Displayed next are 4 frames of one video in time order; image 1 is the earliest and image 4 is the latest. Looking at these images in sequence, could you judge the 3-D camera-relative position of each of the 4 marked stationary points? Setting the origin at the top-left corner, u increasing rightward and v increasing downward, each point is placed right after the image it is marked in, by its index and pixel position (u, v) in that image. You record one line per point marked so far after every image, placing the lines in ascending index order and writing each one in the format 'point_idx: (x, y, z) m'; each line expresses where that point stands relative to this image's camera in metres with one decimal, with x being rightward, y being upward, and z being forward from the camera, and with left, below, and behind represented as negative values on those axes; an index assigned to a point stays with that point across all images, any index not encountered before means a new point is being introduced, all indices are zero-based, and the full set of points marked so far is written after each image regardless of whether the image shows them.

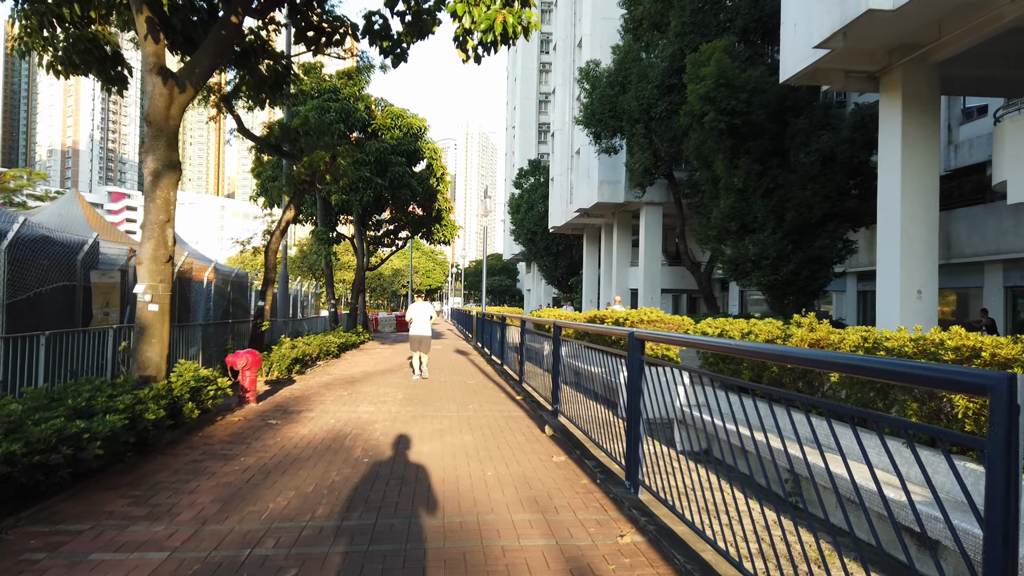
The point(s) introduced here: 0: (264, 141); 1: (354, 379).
0: (-3.7, +2.2, +11.2) m
1: (-2.4, -1.4, +11.2) m
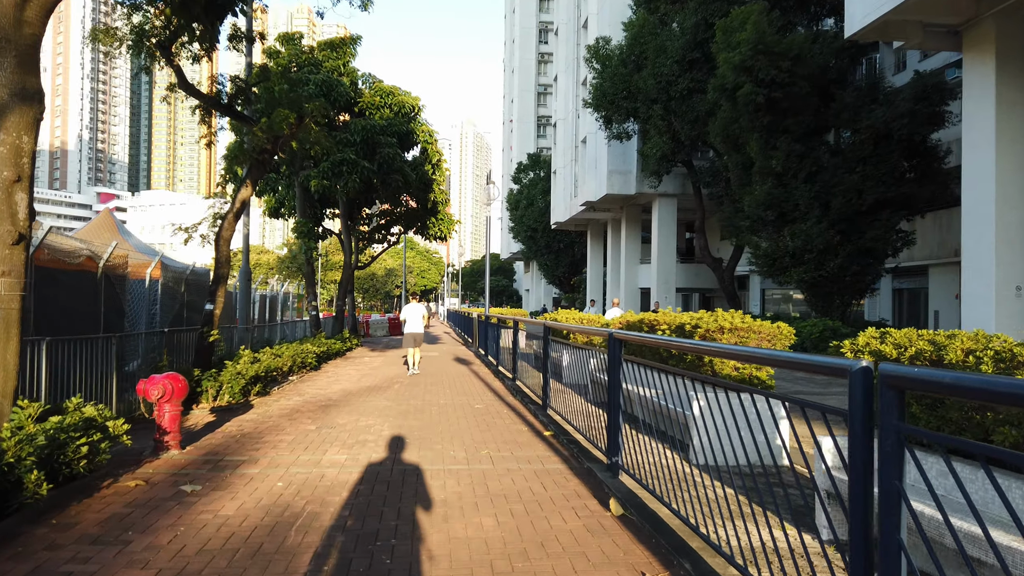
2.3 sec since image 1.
0: (-3.5, +2.2, +8.8) m
1: (-2.1, -1.3, +8.8) m
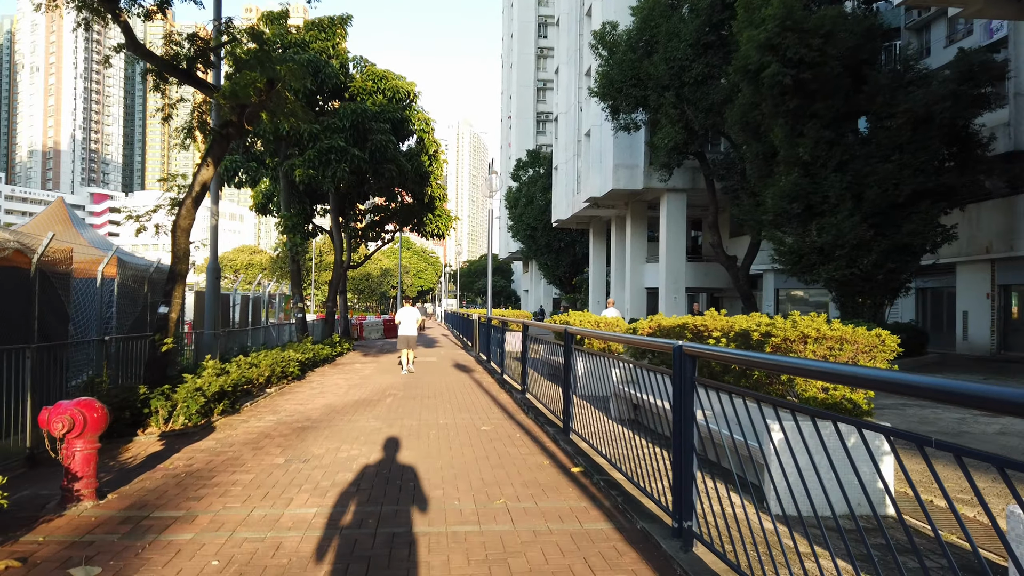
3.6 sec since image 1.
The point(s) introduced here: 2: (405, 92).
0: (-3.4, +2.2, +7.4) m
1: (-2.0, -1.3, +7.4) m
2: (-2.5, +4.5, +17.4) m
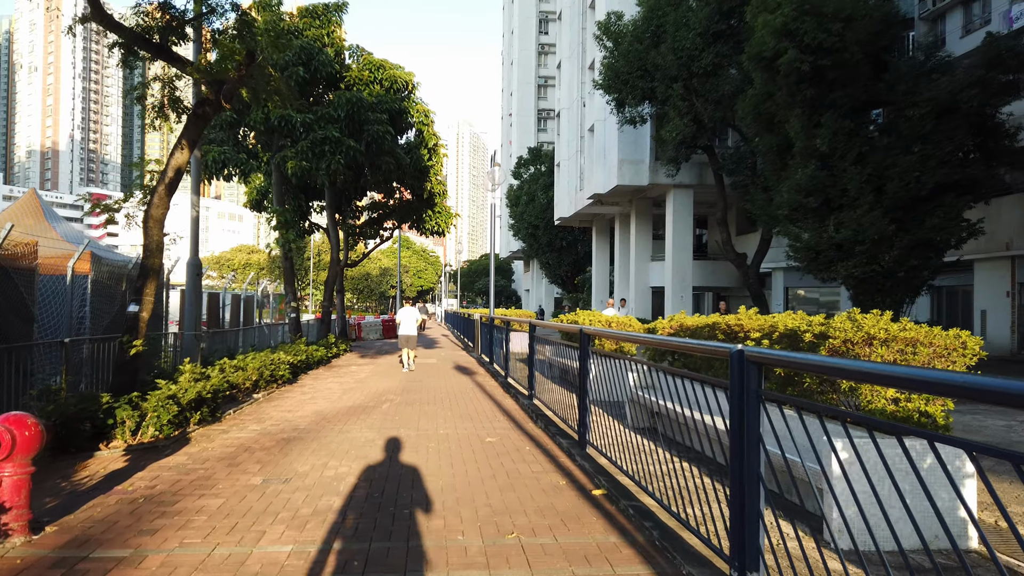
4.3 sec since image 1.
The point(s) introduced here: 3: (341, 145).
0: (-3.4, +2.3, +6.7) m
1: (-1.9, -1.3, +6.7) m
2: (-2.4, +4.5, +16.7) m
3: (-3.2, +2.7, +14.3) m
